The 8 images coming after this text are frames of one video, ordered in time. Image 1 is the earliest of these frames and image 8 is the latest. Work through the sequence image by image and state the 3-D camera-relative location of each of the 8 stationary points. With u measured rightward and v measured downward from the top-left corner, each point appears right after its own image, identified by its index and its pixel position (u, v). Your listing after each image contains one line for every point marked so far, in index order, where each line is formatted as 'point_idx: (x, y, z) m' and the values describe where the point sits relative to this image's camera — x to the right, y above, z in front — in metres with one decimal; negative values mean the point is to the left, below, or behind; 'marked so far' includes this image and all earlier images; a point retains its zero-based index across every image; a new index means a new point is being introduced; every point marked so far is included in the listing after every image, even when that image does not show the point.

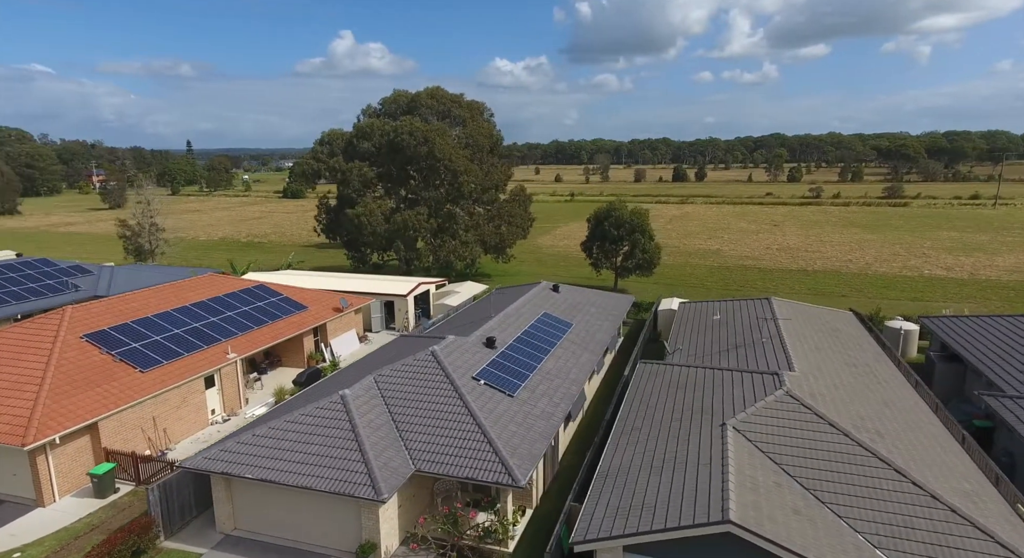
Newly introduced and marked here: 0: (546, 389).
0: (+1.0, -3.4, +18.4) m
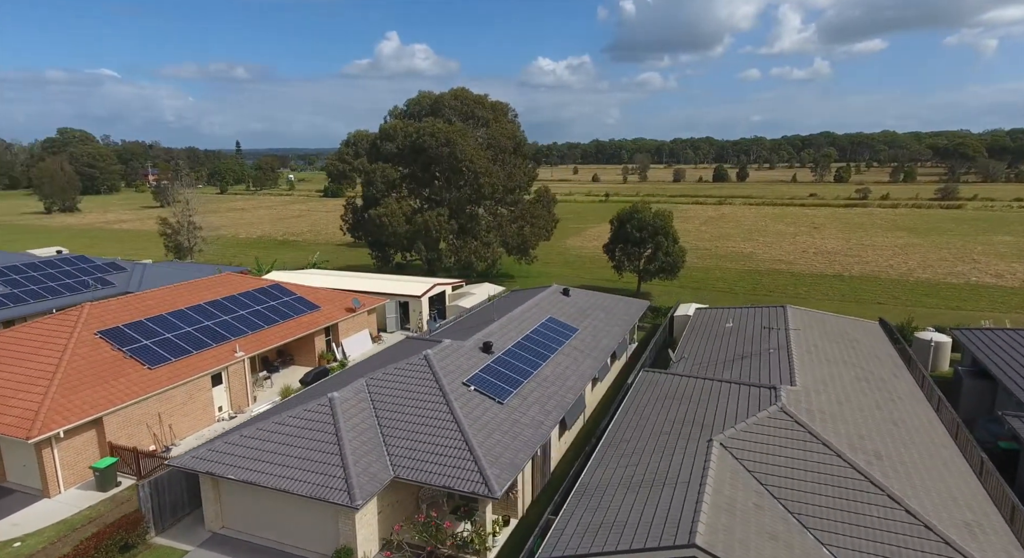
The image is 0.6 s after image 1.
0: (+0.8, -3.6, +18.1) m
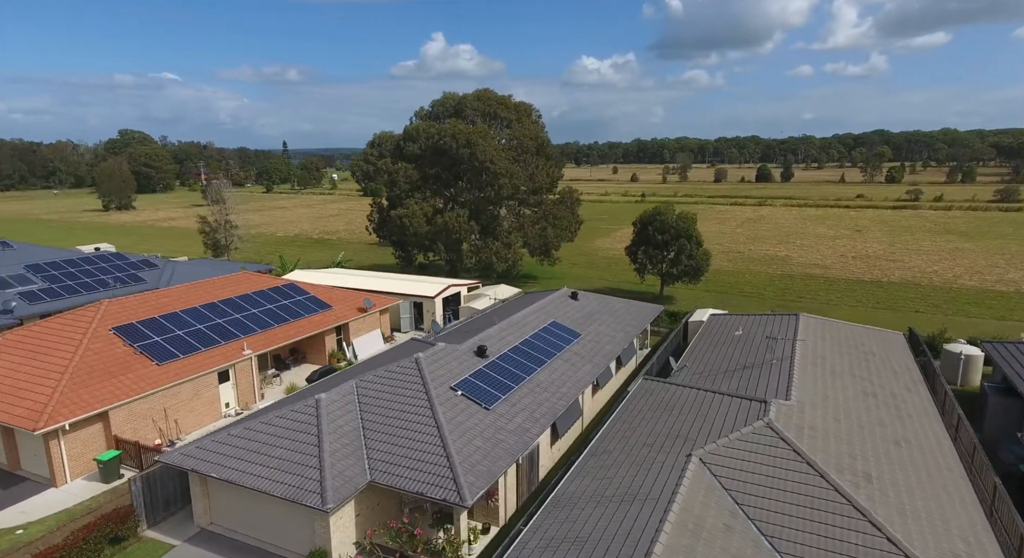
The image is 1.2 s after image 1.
0: (+0.5, -3.7, +17.9) m
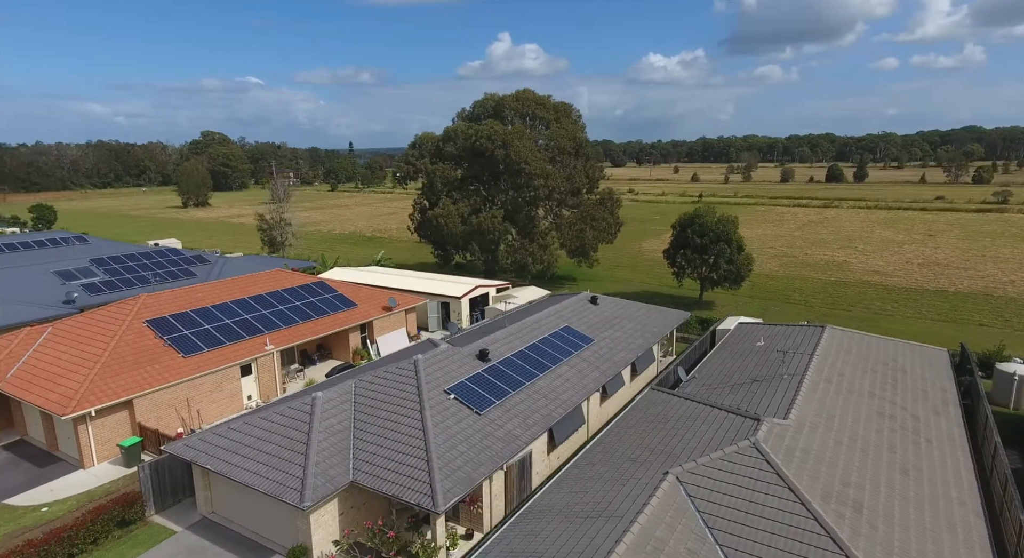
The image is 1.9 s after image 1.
0: (+0.4, -3.9, +17.7) m
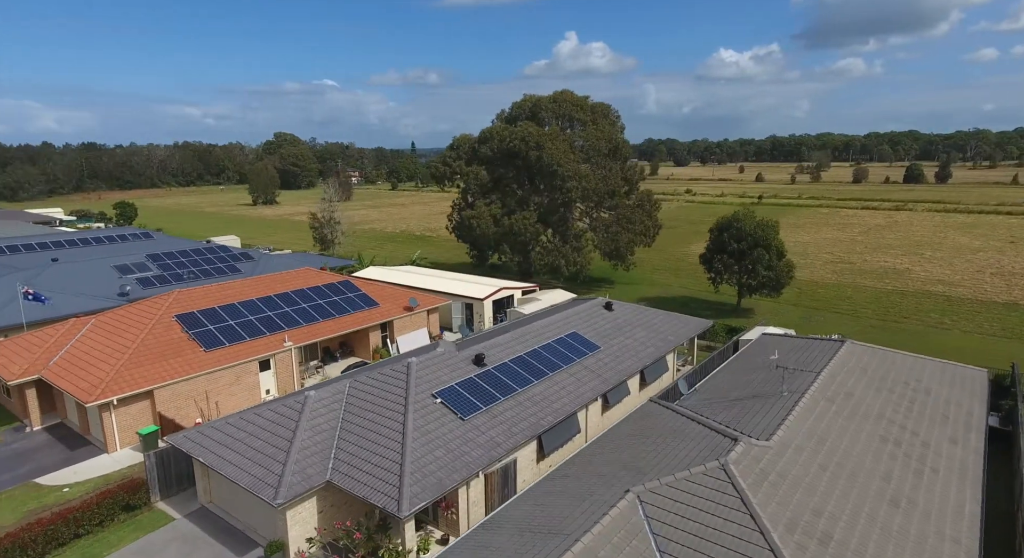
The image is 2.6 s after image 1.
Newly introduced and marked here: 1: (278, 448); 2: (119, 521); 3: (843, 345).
0: (0.0, -4.0, +17.5) m
1: (-6.2, -4.5, +15.8) m
2: (-11.2, -6.9, +17.0) m
3: (+11.1, -2.2, +19.9) m
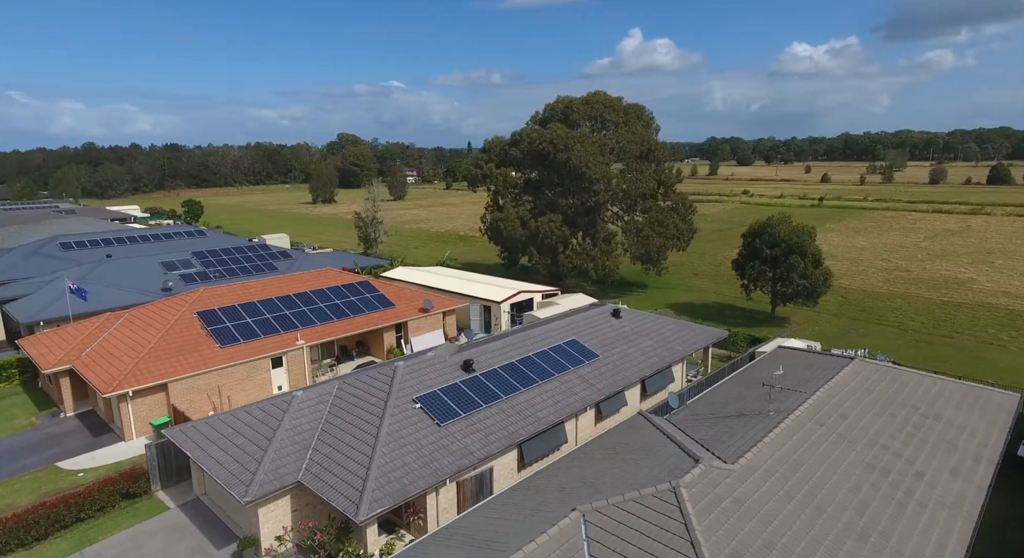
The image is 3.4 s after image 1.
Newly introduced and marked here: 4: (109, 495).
0: (-0.6, -4.2, +17.4) m
1: (-6.9, -4.5, +16.3) m
2: (-11.8, -6.9, +18.0) m
3: (+10.7, -2.6, +18.7) m
4: (-12.0, -6.4, +17.8) m
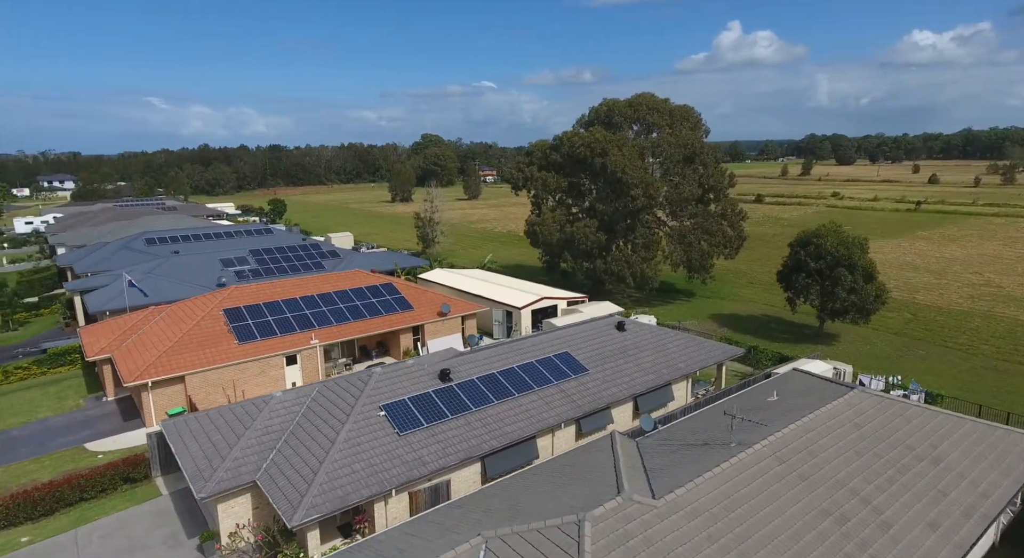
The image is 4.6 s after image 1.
0: (-1.7, -4.6, +17.3) m
1: (-8.1, -4.7, +17.1) m
2: (-12.8, -6.9, +19.5) m
3: (+9.7, -3.2, +17.0) m
4: (-13.0, -6.4, +19.3) m
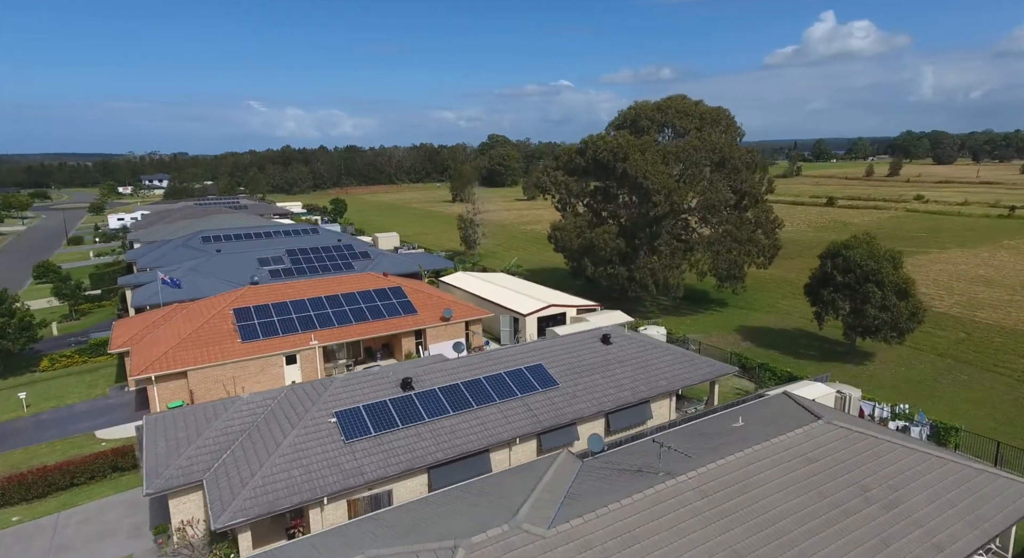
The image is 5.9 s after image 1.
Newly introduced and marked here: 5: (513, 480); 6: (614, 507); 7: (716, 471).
0: (-3.3, -4.8, +17.3) m
1: (-9.7, -4.8, +17.9) m
2: (-14.1, -6.9, +20.8) m
3: (+8.0, -3.8, +15.5) m
4: (-14.3, -6.5, +20.7) m
5: (+0.1, -5.1, +15.0) m
6: (+2.2, -4.7, +12.3) m
7: (+4.7, -4.3, +13.5) m
